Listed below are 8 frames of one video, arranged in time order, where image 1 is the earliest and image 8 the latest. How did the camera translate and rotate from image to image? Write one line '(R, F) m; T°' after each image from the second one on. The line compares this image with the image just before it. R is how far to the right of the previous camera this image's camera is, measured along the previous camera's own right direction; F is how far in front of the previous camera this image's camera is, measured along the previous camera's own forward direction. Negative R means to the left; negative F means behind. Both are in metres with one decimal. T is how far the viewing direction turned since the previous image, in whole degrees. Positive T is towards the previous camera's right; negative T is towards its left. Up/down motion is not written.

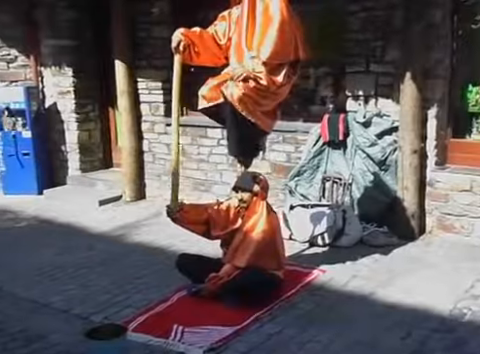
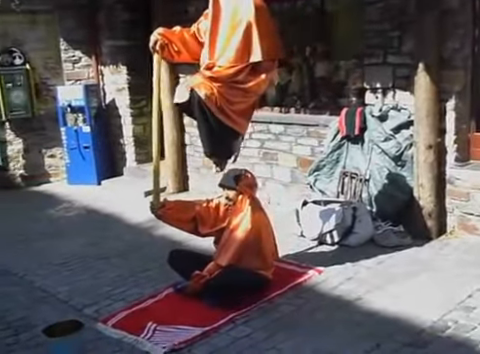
(+1.0, +0.1) m; -13°
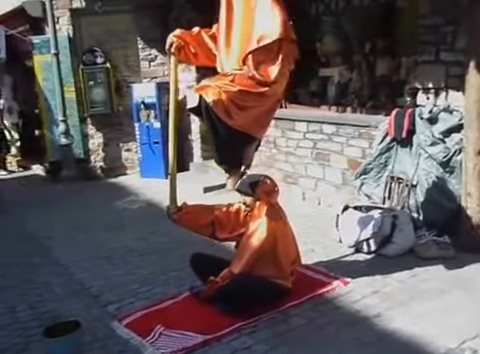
(+0.7, +0.1) m; -12°
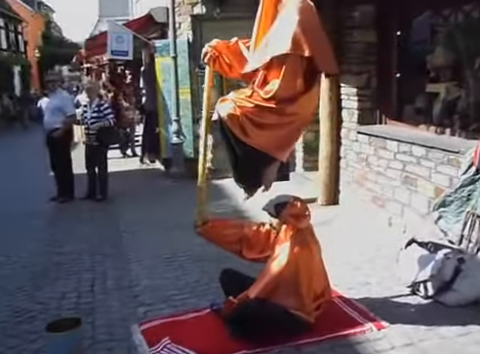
(+0.9, +0.3) m; -17°
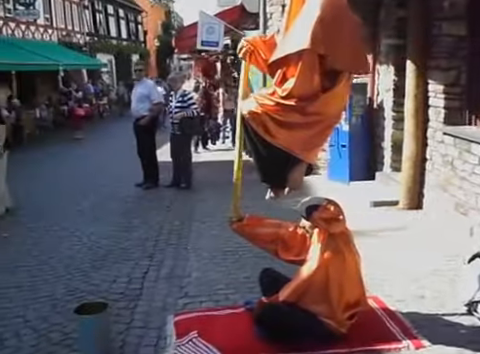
(+0.5, +0.2) m; -12°
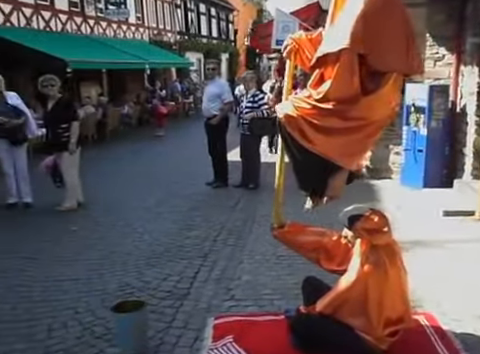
(+0.3, +0.1) m; -9°
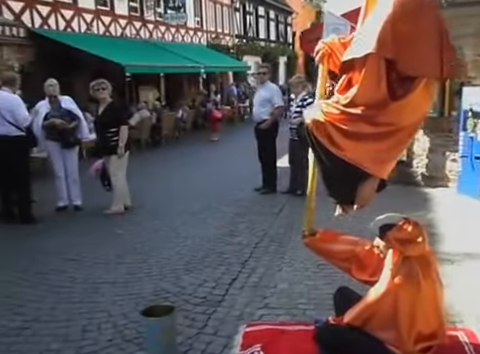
(+0.2, +0.1) m; -6°
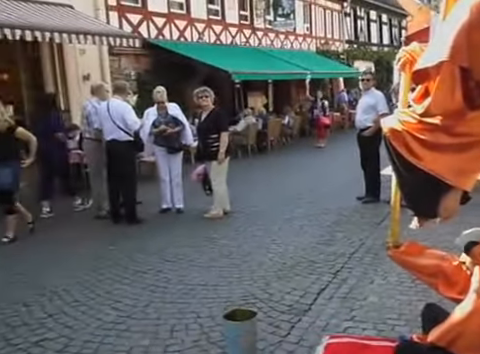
(+0.2, 0.0) m; -11°
